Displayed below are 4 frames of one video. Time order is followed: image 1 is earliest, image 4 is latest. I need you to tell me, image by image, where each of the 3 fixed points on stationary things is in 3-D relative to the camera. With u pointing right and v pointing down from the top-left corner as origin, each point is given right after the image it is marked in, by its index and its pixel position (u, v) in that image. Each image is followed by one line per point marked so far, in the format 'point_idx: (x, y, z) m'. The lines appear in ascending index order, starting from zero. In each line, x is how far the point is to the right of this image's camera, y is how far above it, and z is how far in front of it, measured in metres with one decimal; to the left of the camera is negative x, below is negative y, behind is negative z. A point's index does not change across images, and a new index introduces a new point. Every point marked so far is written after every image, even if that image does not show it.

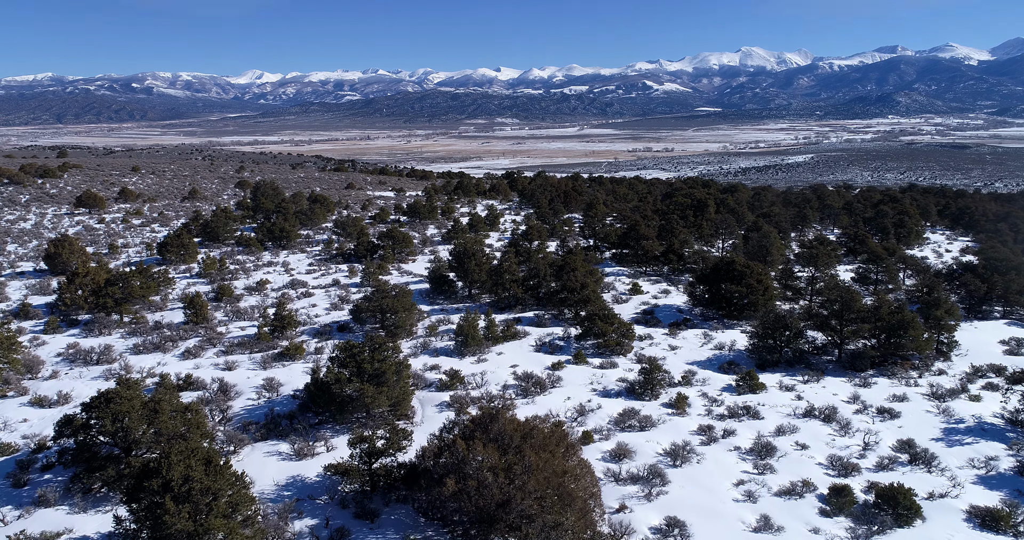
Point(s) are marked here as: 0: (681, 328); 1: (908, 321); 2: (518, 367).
0: (+3.9, -1.4, +16.0) m
1: (+7.8, -1.0, +13.5) m
2: (+0.1, -1.9, +13.8) m
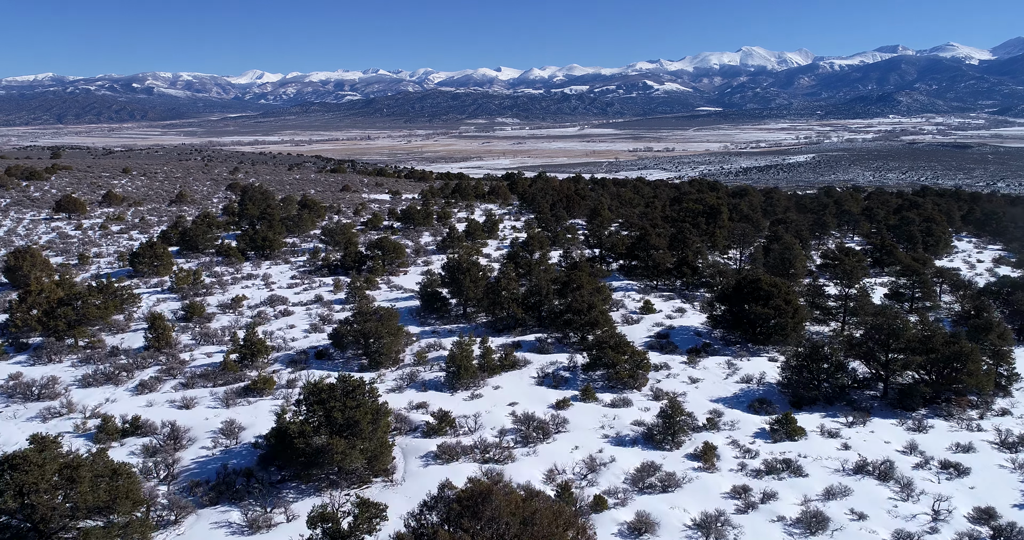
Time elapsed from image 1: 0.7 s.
0: (+3.9, -1.8, +14.2) m
1: (+7.7, -1.4, +11.7) m
2: (+0.1, -2.4, +12.0) m
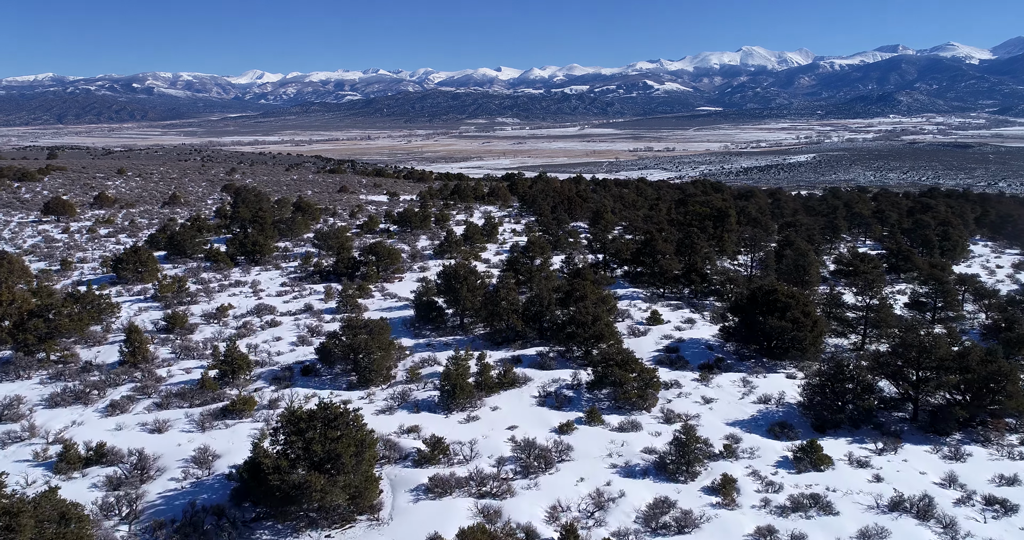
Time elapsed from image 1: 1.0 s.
0: (+3.9, -2.0, +13.2) m
1: (+7.7, -1.6, +10.8) m
2: (+0.1, -2.6, +11.1) m
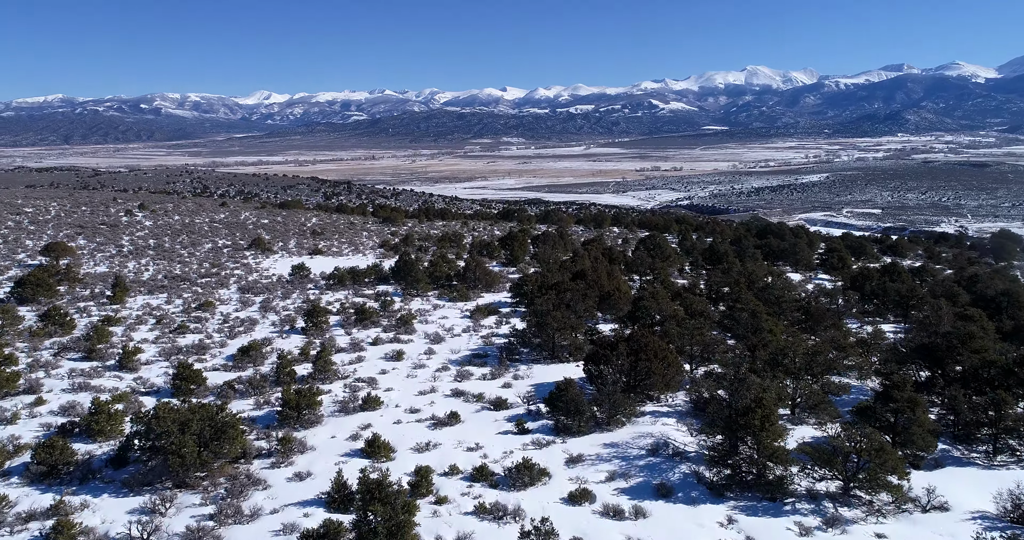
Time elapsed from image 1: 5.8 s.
0: (+3.2, -6.1, -6.9) m
1: (+7.0, -5.6, -9.3) m
2: (-0.6, -6.6, -9.0) m
